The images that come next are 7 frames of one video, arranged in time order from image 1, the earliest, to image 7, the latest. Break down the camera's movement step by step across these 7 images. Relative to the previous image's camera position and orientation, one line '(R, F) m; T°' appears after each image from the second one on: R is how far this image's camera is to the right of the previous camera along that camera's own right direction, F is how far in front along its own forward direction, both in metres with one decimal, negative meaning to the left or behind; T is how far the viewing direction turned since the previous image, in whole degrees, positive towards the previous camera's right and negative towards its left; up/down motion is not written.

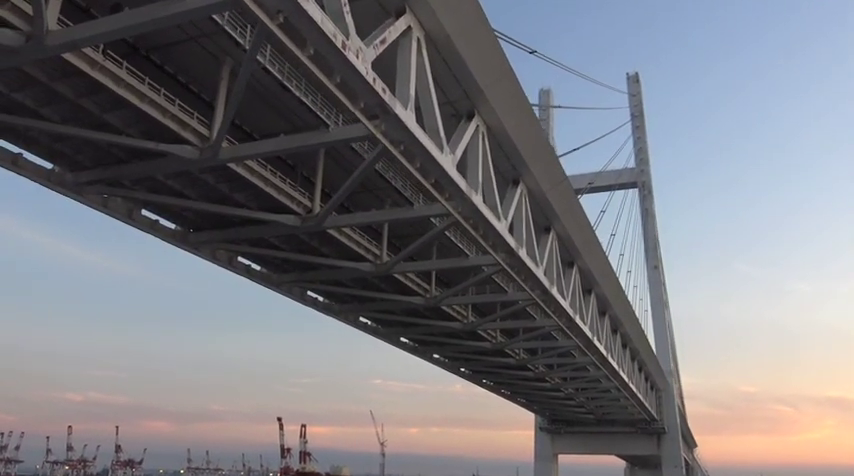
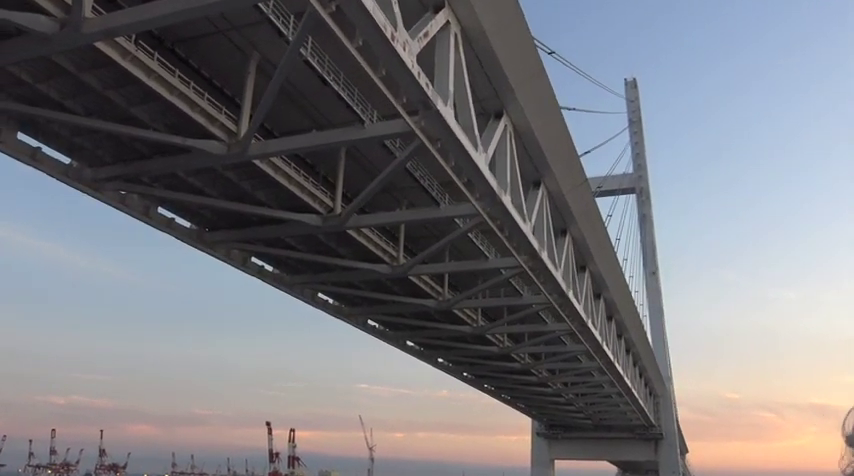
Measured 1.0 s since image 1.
(-0.9, +0.3) m; +1°
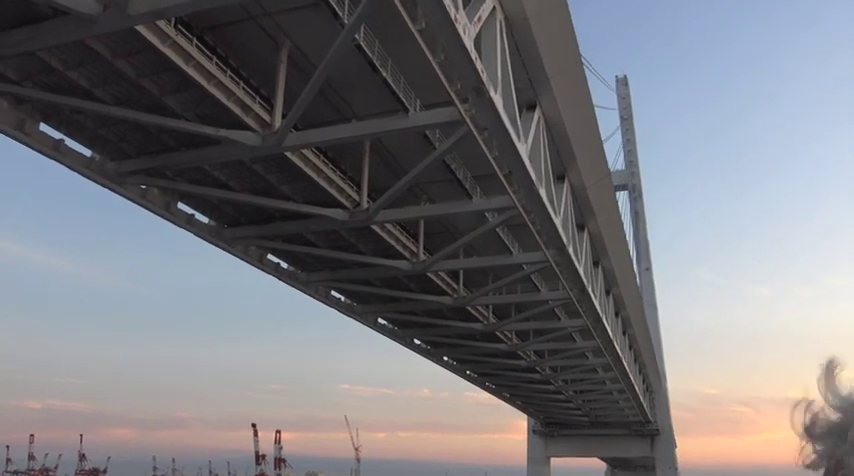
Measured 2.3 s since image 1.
(-1.1, +0.4) m; +2°
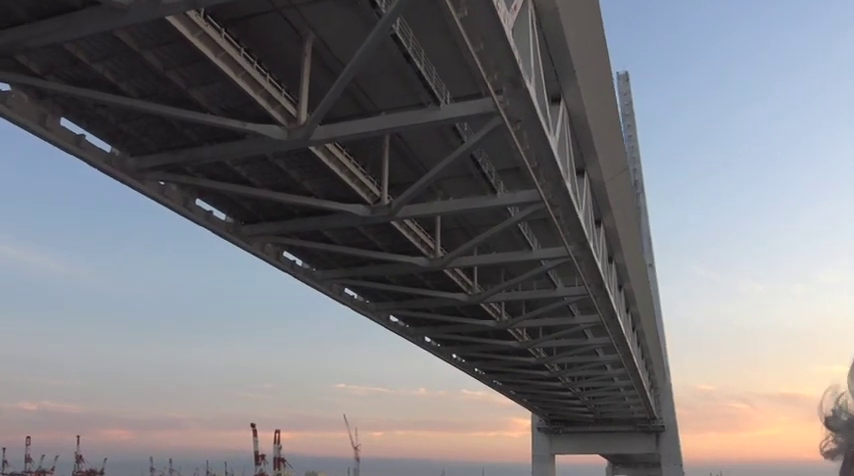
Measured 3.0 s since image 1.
(-0.6, +0.2) m; +1°
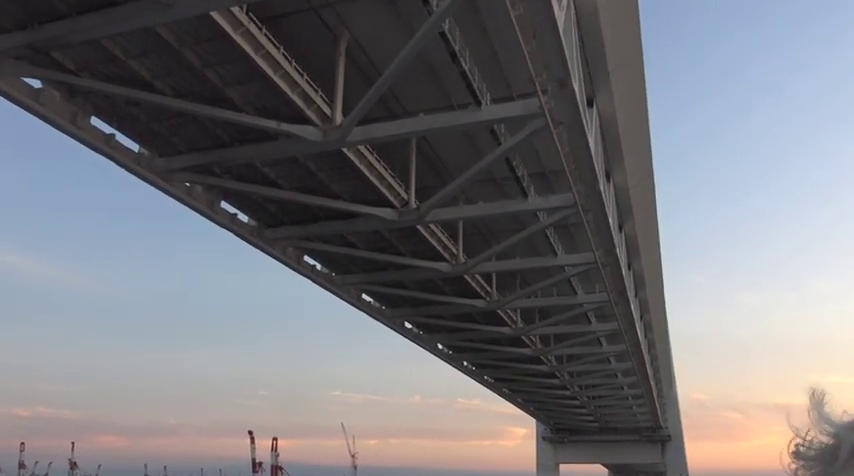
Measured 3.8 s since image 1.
(-0.7, +0.2) m; 0°
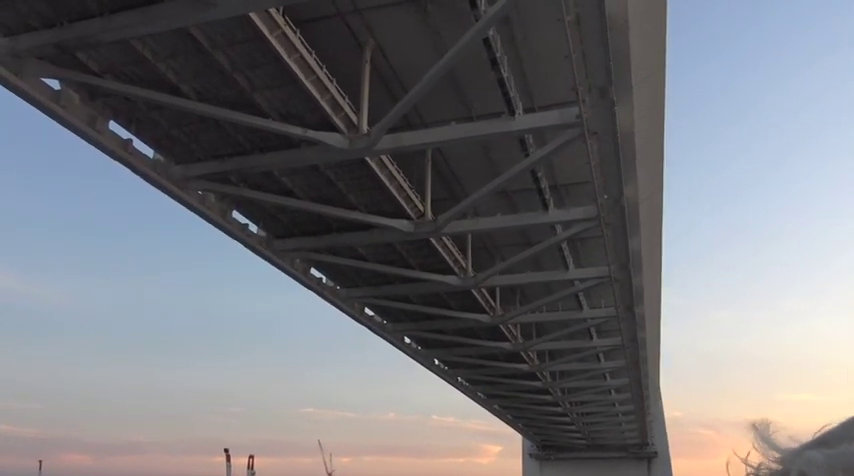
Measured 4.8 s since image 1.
(-0.9, +0.3) m; +2°
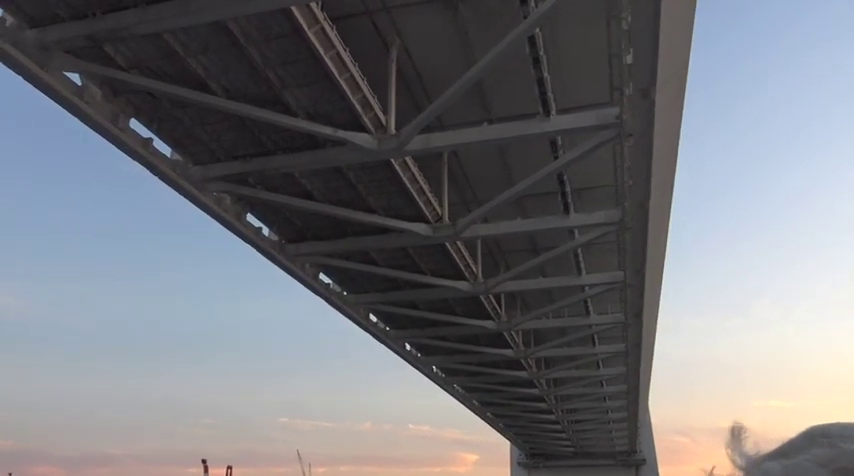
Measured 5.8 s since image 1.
(-0.9, +0.3) m; +2°
